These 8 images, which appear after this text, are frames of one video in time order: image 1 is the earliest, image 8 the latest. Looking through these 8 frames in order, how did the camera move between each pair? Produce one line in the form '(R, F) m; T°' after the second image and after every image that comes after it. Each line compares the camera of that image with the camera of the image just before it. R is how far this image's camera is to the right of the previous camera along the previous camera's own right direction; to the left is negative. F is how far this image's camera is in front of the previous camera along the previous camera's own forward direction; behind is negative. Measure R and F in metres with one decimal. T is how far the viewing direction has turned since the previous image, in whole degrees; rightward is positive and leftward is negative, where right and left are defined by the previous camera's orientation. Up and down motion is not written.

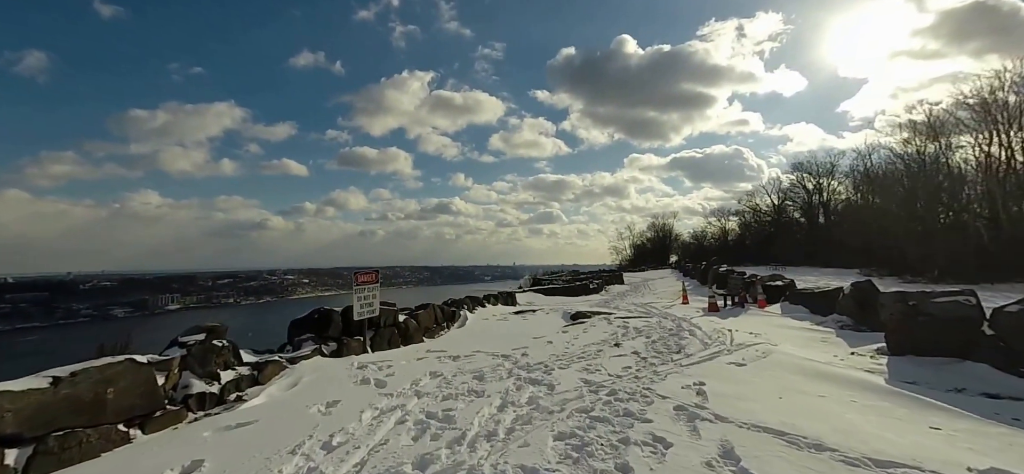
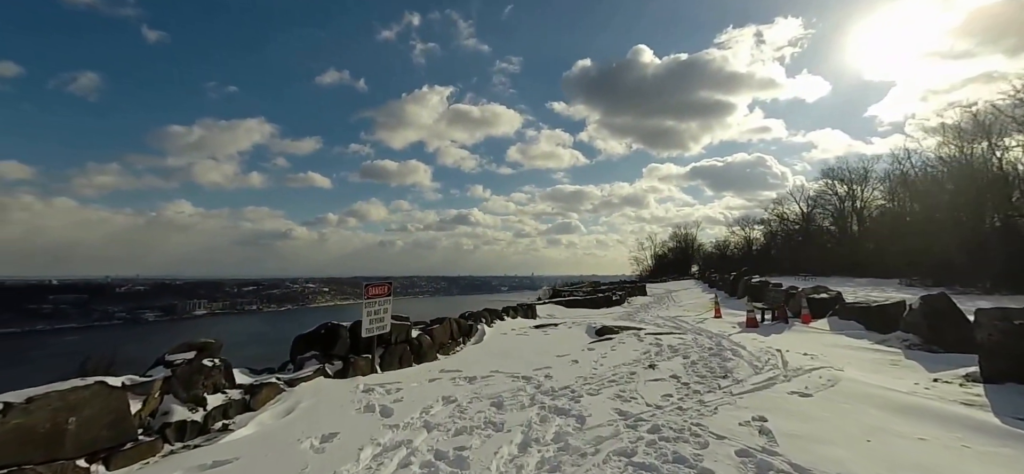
(-0.1, +0.9) m; -2°
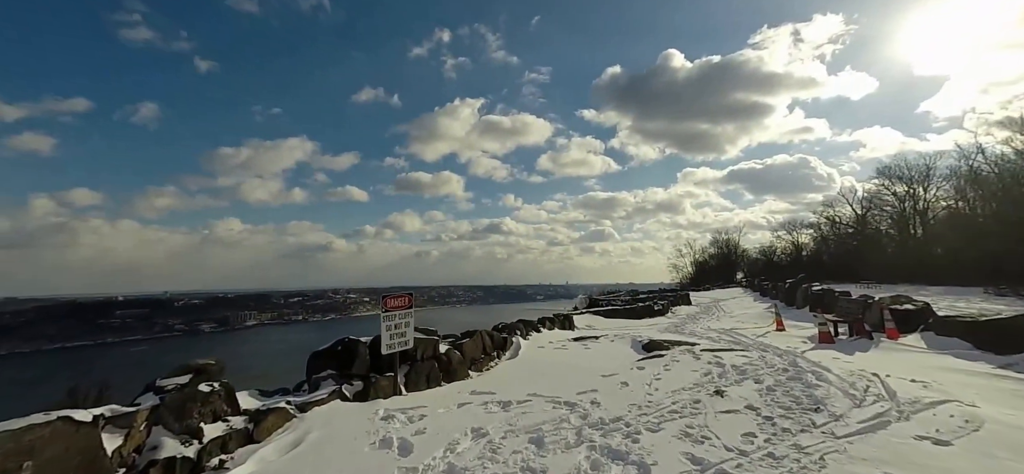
(-0.1, +1.1) m; -4°
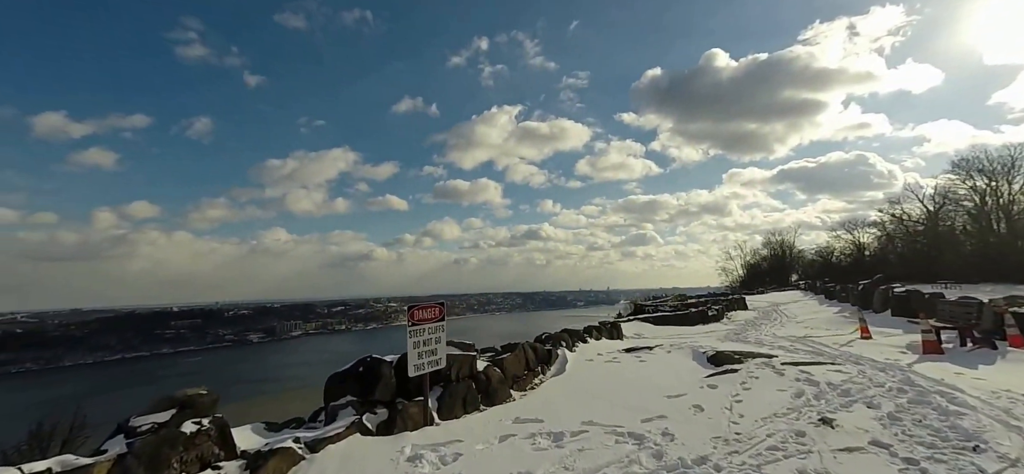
(-0.1, +1.2) m; -5°
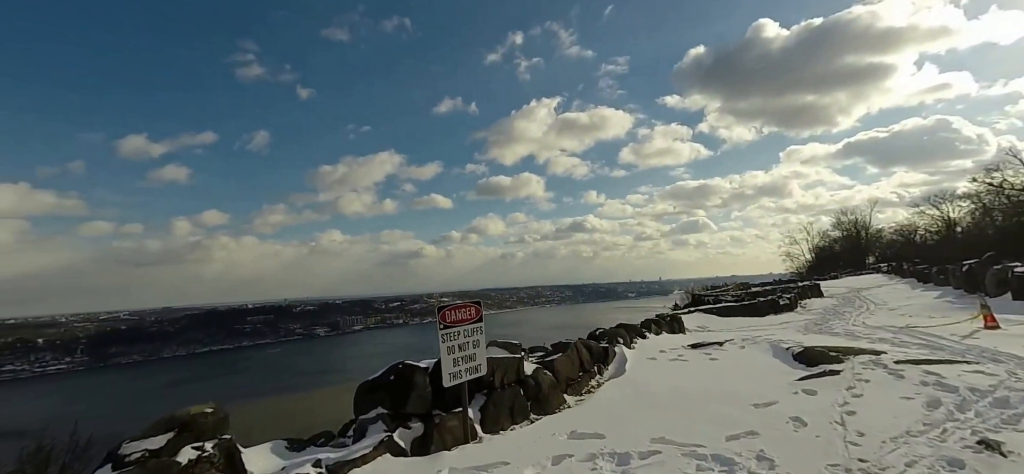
(0.0, +1.1) m; -6°
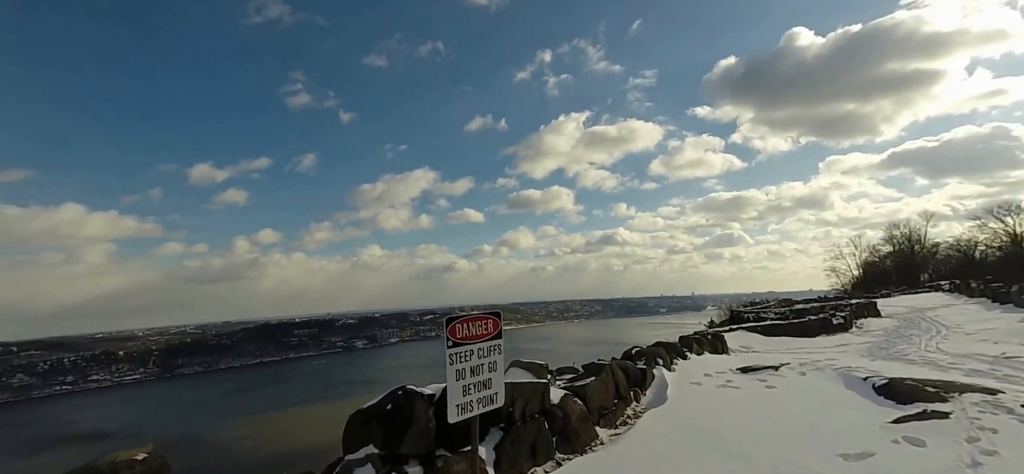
(+0.1, +1.2) m; -3°
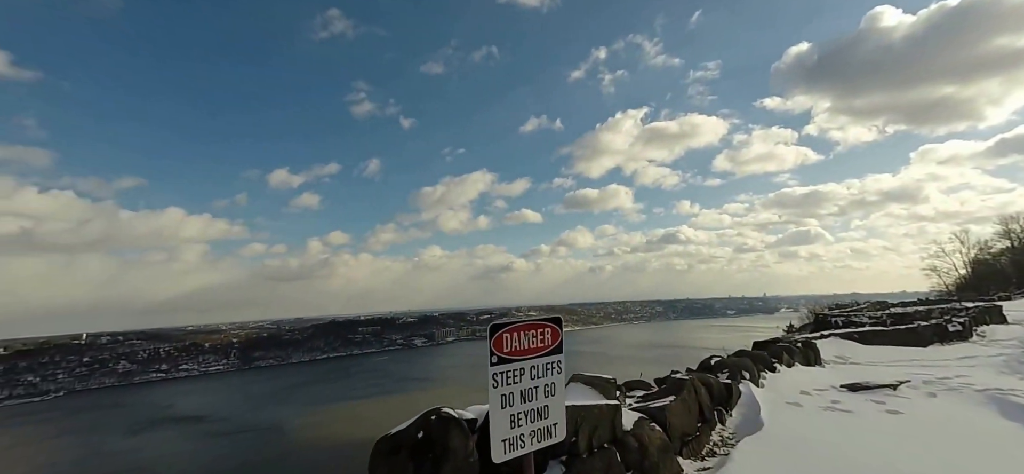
(0.0, +1.1) m; -7°
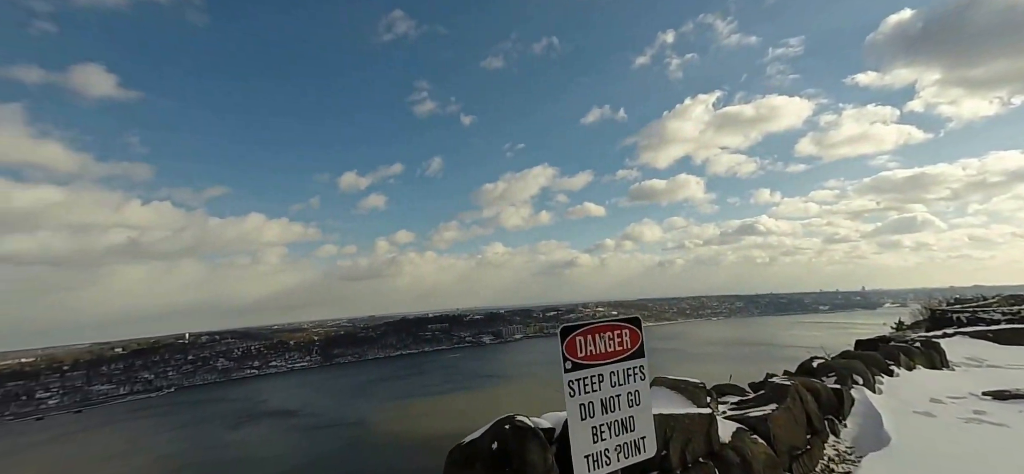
(-0.1, +0.6) m; -8°
